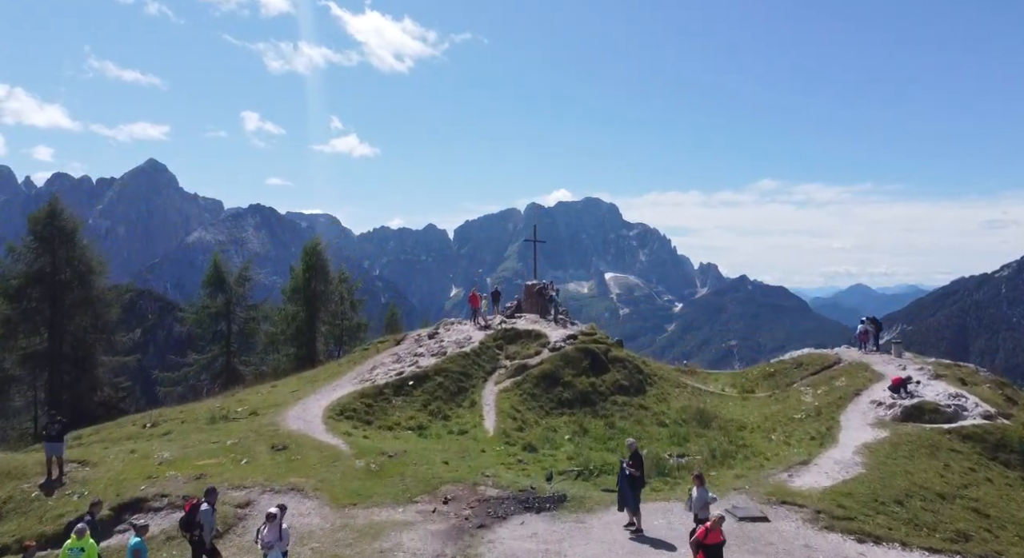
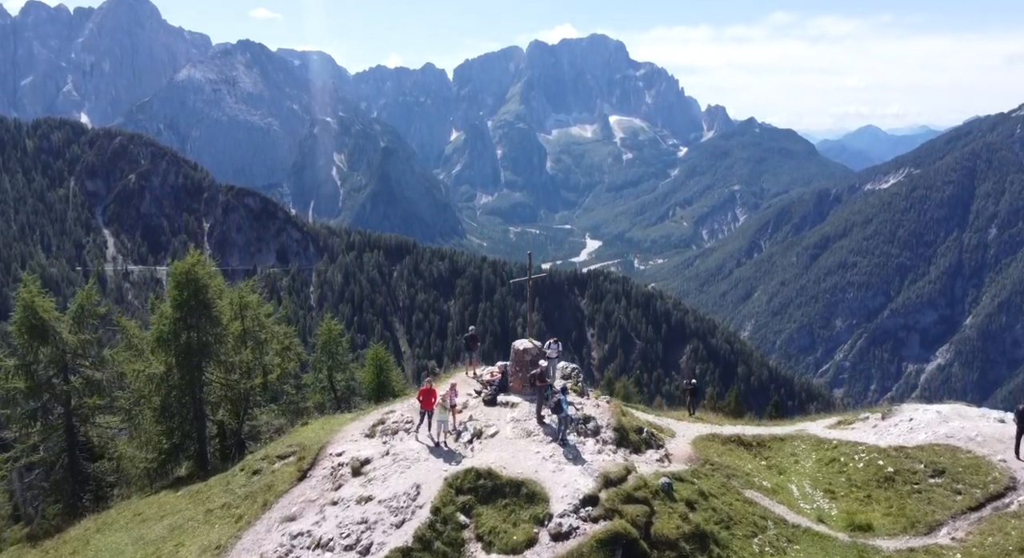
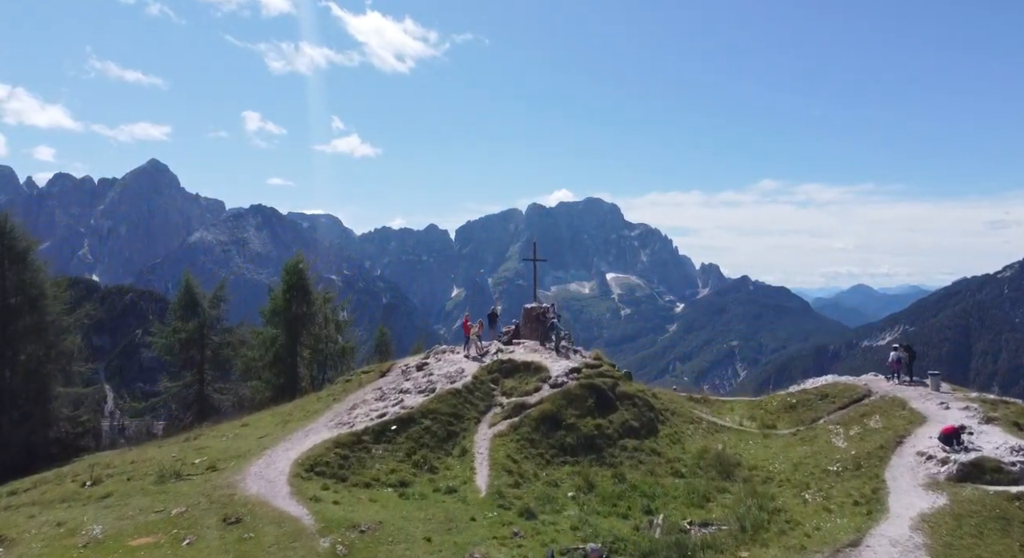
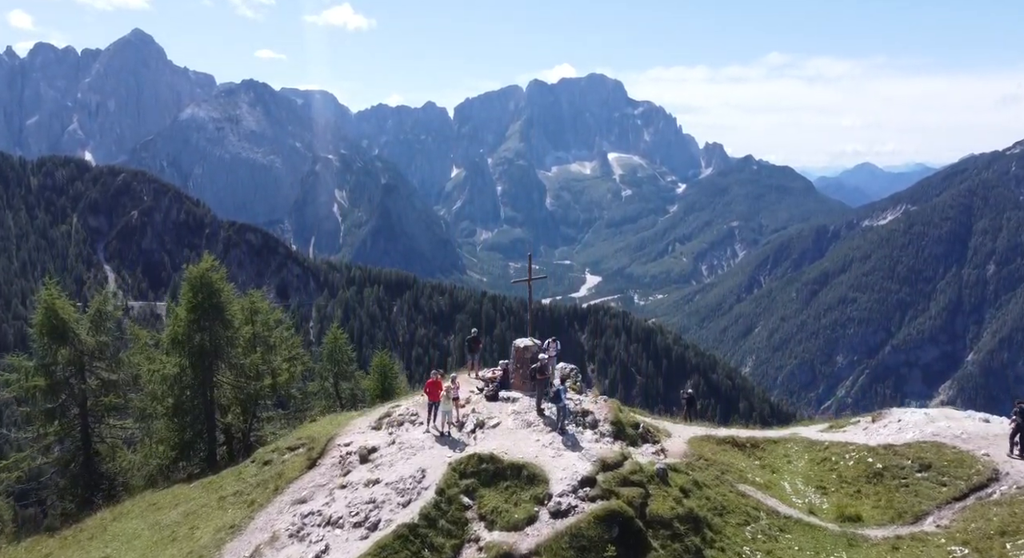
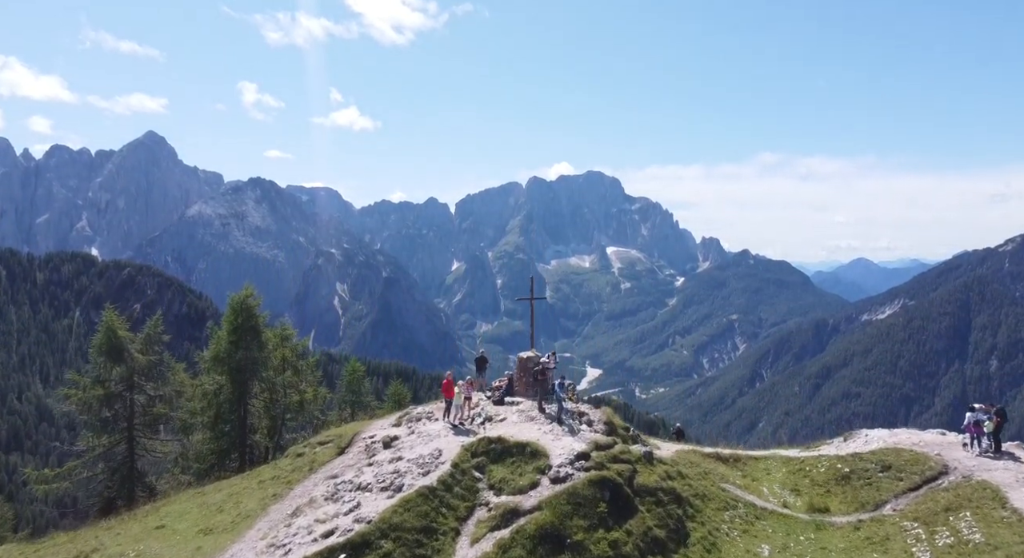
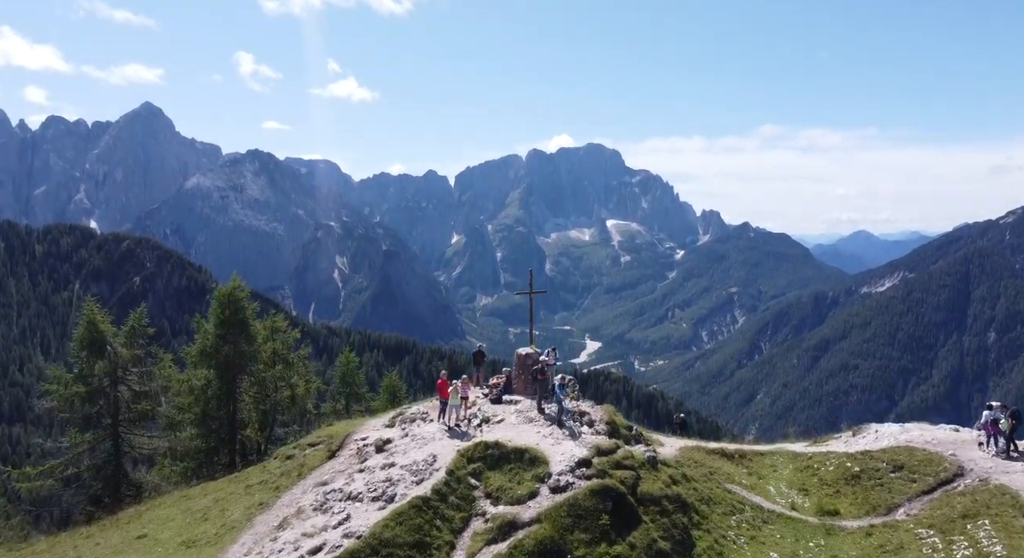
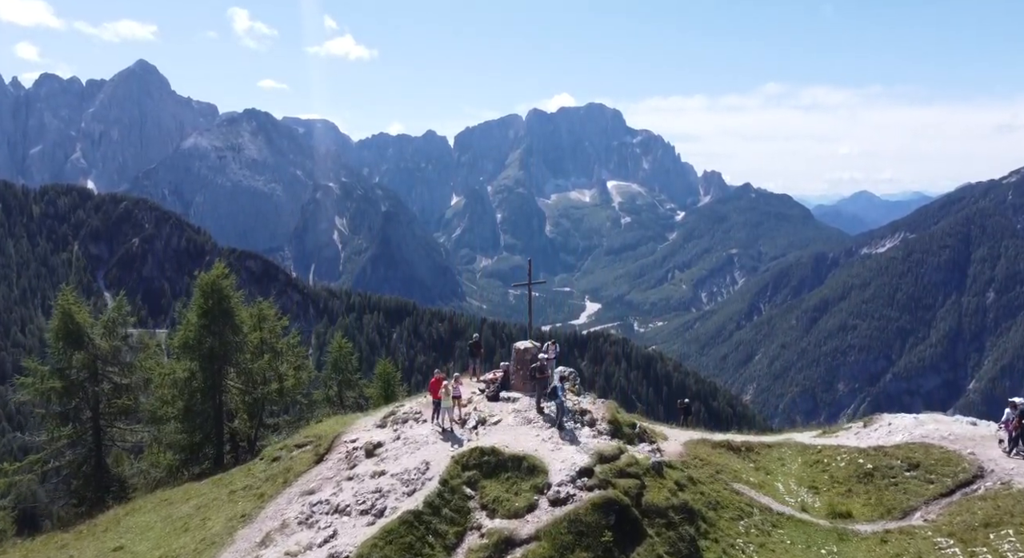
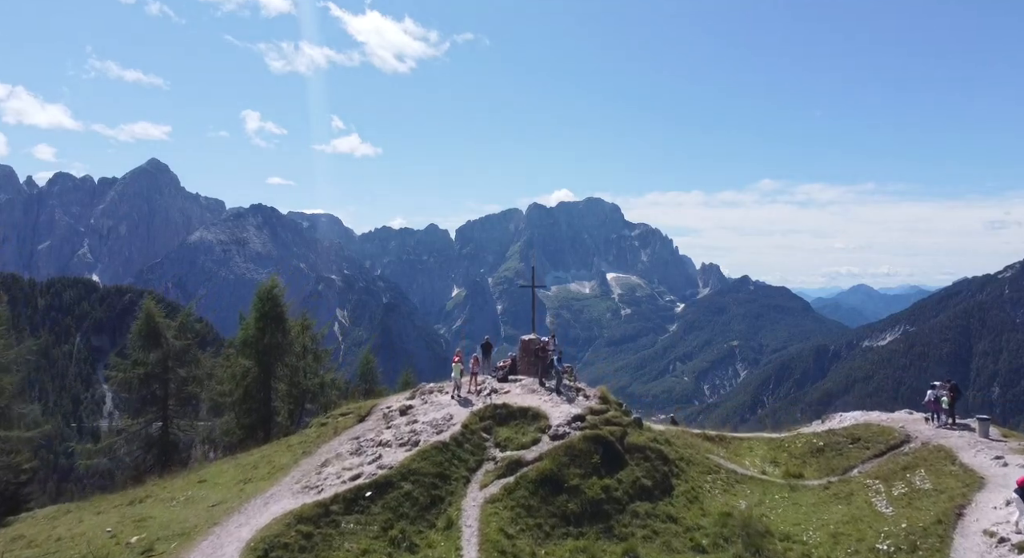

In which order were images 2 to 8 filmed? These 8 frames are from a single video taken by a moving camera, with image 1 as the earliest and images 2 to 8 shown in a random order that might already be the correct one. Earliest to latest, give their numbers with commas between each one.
3, 8, 5, 6, 7, 4, 2
